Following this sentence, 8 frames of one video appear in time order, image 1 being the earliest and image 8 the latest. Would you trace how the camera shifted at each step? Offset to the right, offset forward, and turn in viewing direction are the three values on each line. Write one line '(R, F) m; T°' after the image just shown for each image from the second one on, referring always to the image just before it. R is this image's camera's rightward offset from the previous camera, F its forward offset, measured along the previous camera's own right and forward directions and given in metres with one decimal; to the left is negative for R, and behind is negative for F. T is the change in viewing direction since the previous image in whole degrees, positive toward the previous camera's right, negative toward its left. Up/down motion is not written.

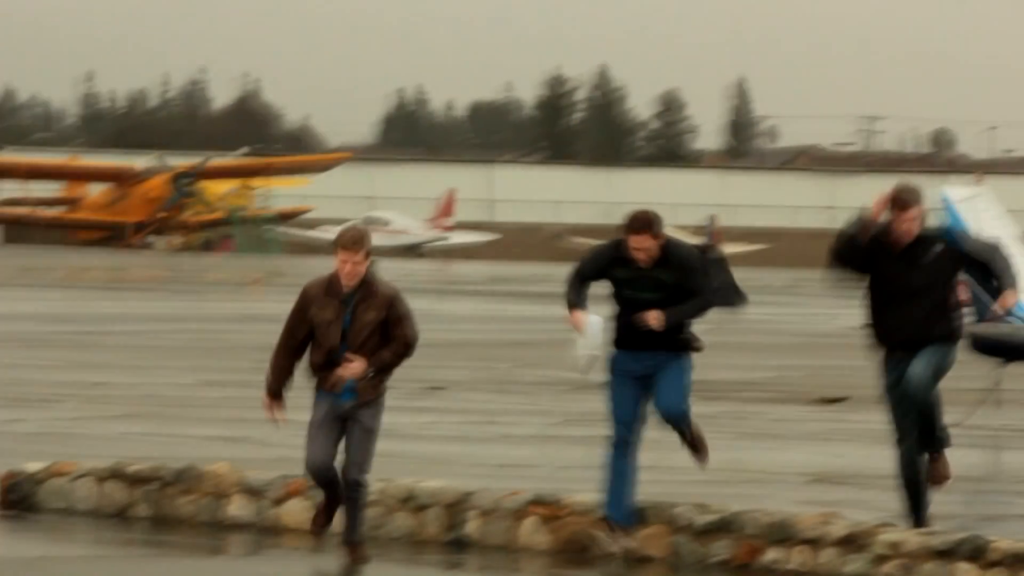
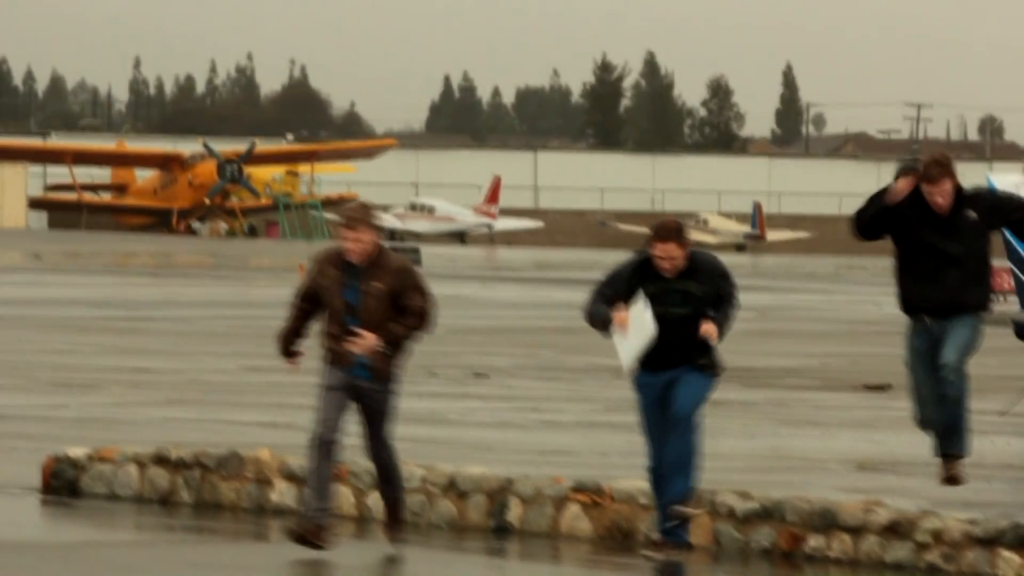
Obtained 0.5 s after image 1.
(-0.1, 0.0) m; -1°
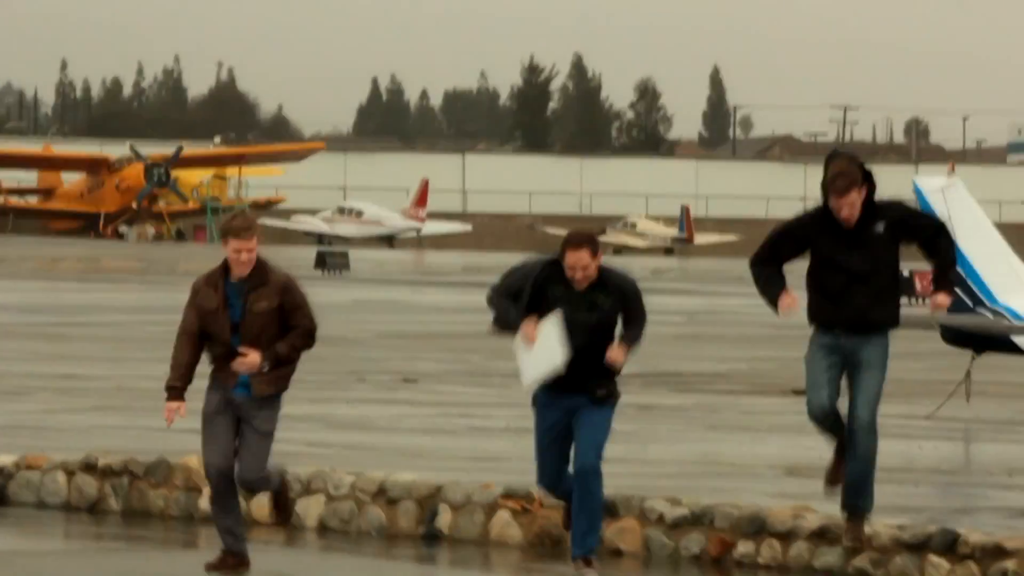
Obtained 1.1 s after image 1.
(+0.2, +0.1) m; +1°
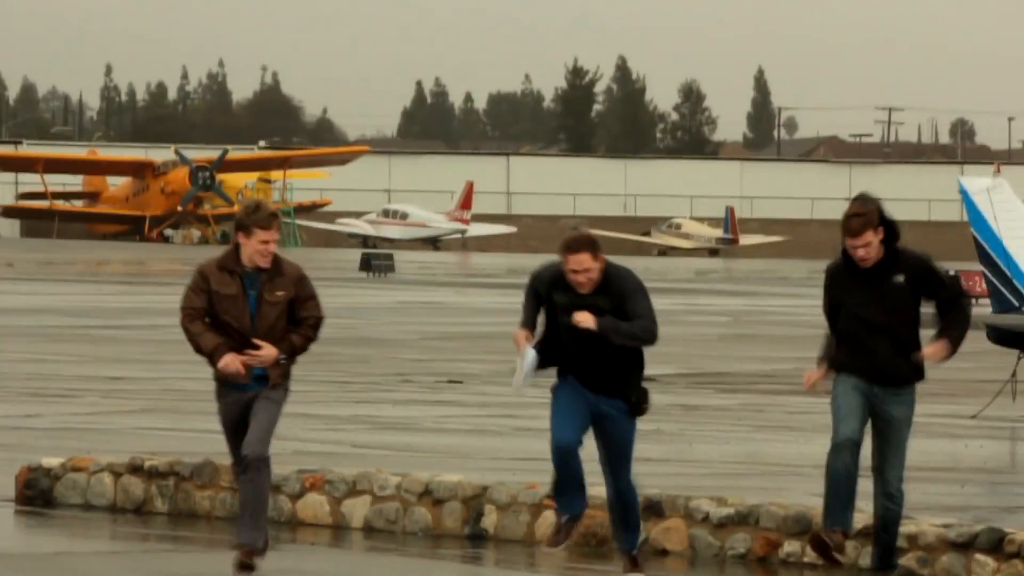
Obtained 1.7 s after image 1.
(-0.2, 0.0) m; -1°
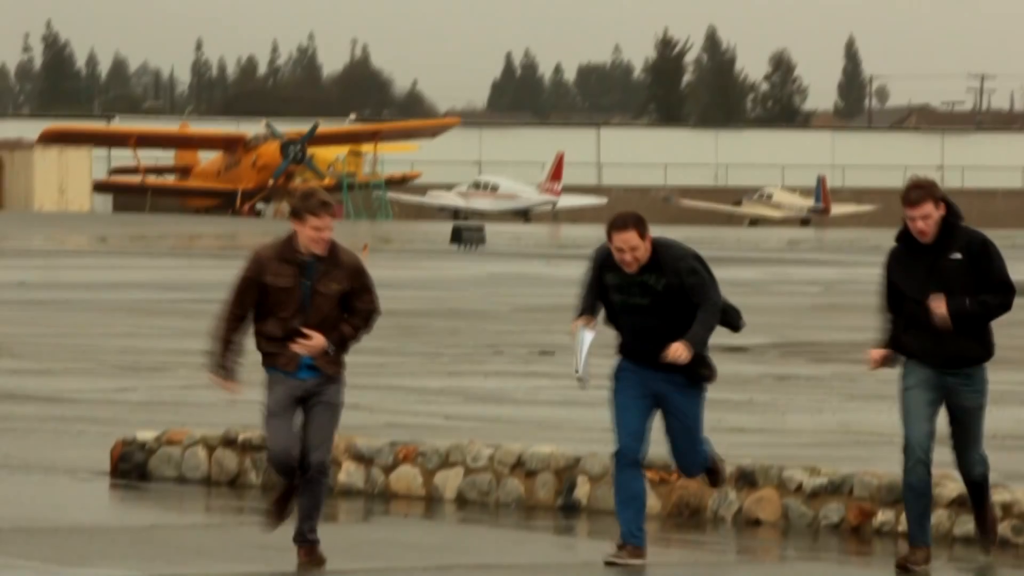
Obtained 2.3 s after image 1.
(-0.3, 0.0) m; -2°
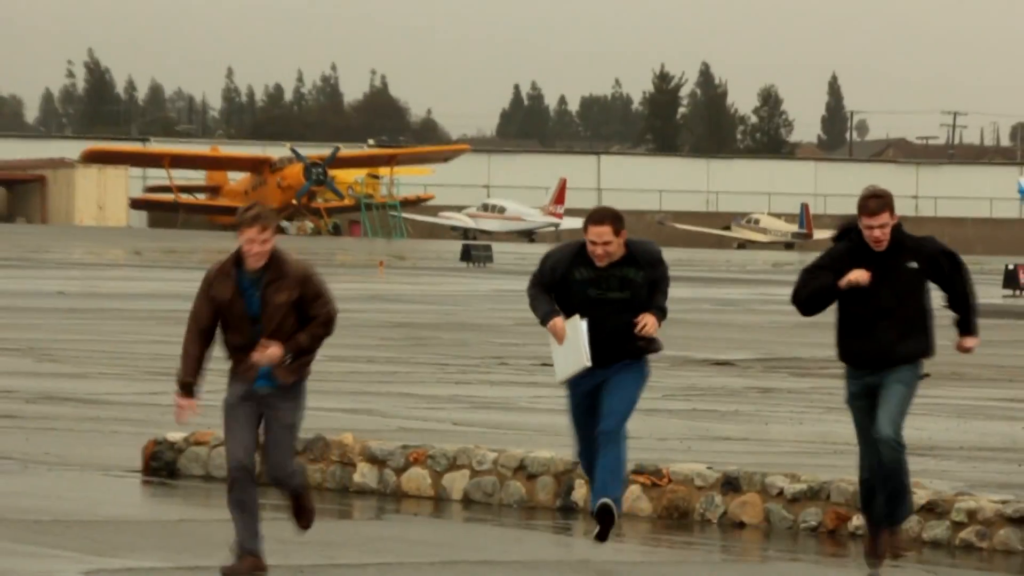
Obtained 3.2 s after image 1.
(0.0, -0.7) m; 0°
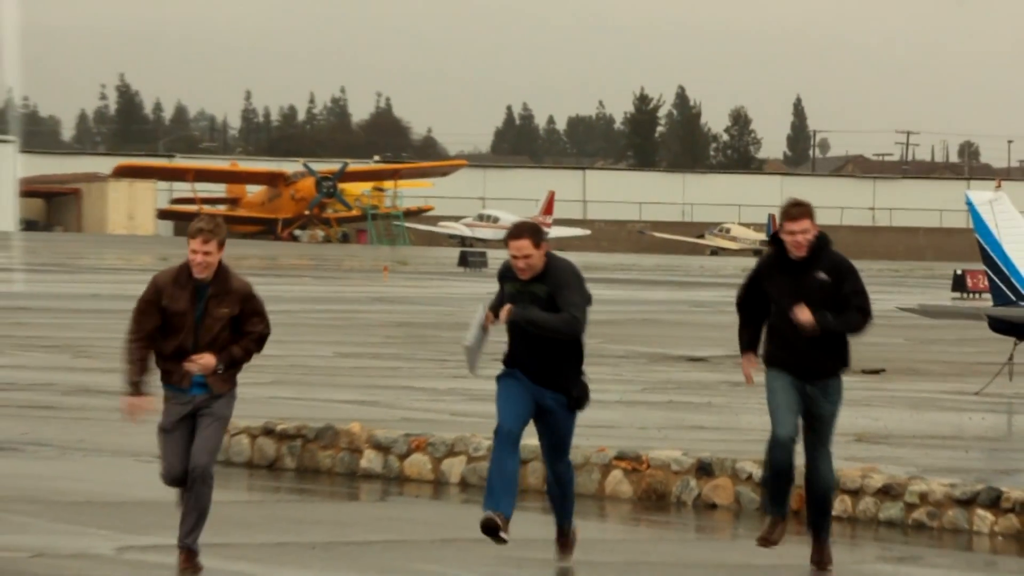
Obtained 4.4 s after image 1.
(+0.1, -1.0) m; 0°
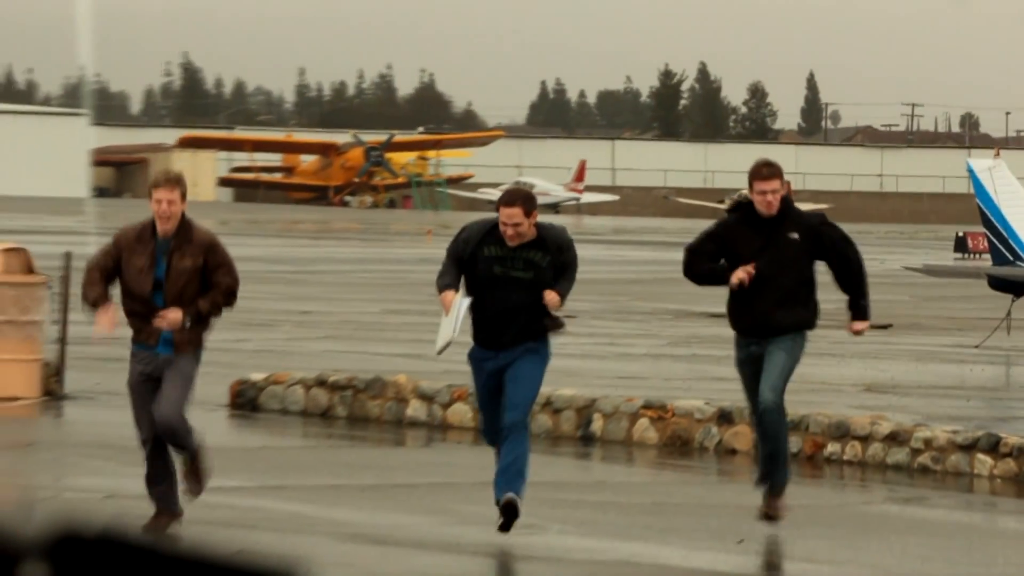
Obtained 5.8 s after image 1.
(0.0, -0.9) m; -1°
